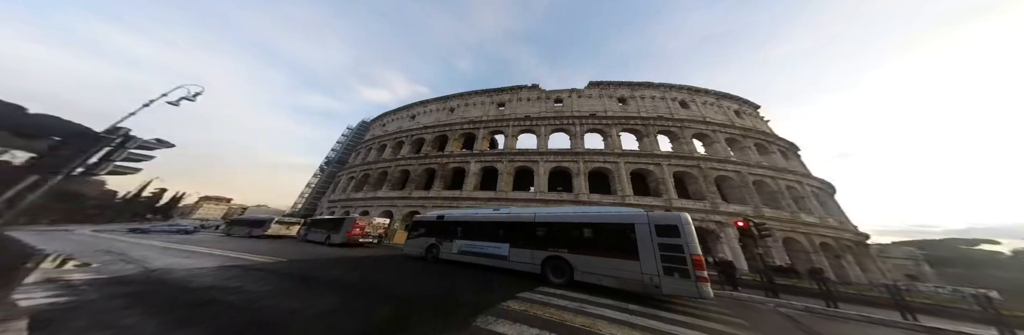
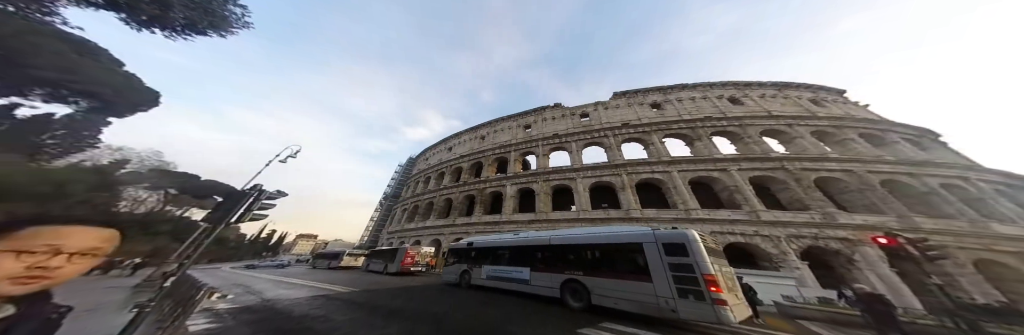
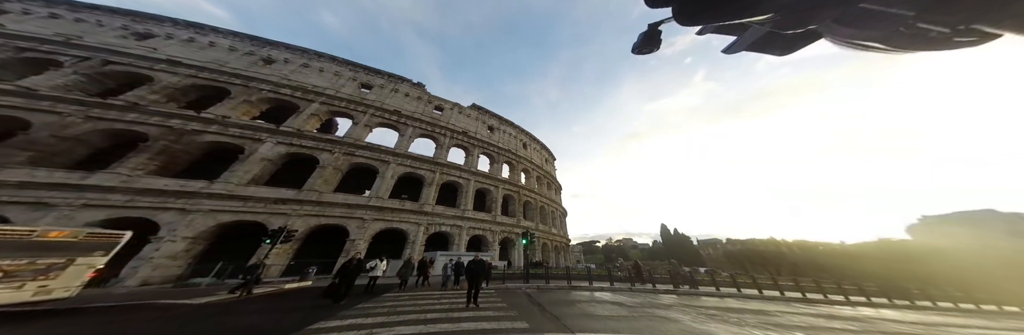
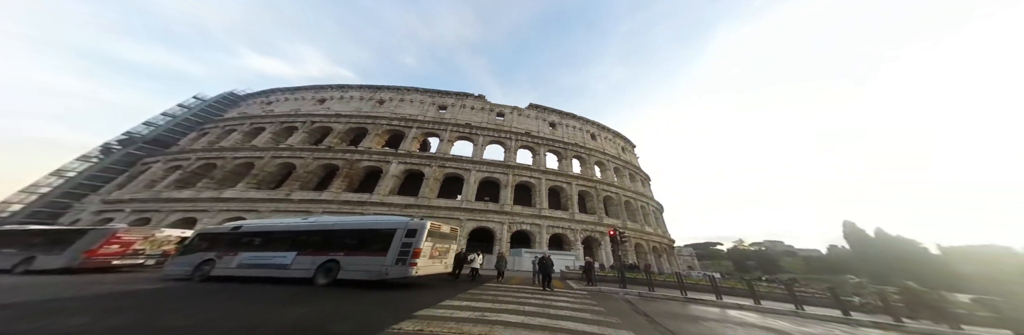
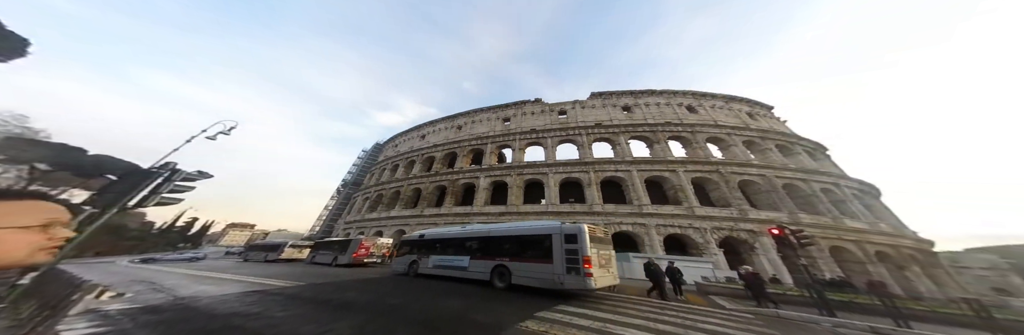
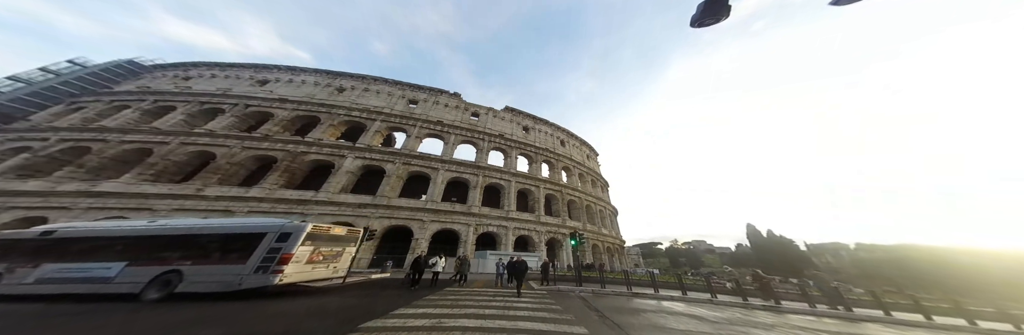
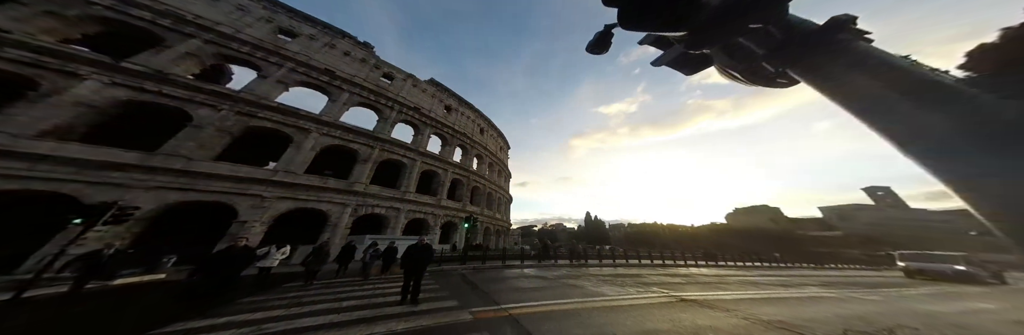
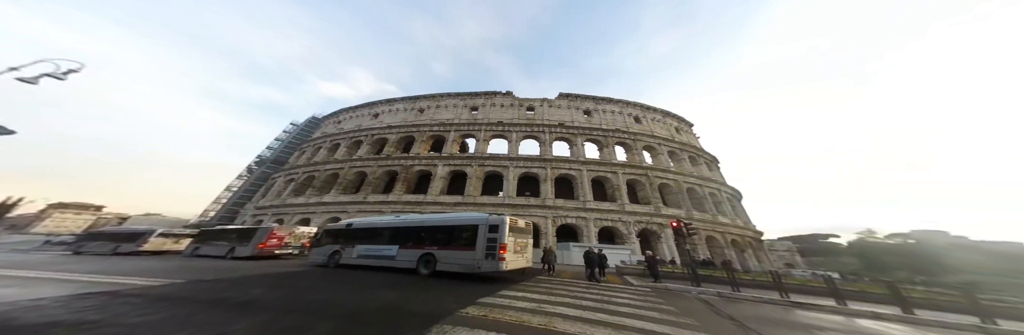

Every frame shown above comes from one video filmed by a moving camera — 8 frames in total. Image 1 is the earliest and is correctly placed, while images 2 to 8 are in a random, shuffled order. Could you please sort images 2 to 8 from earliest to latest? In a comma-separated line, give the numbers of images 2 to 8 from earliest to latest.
2, 5, 8, 4, 6, 3, 7
